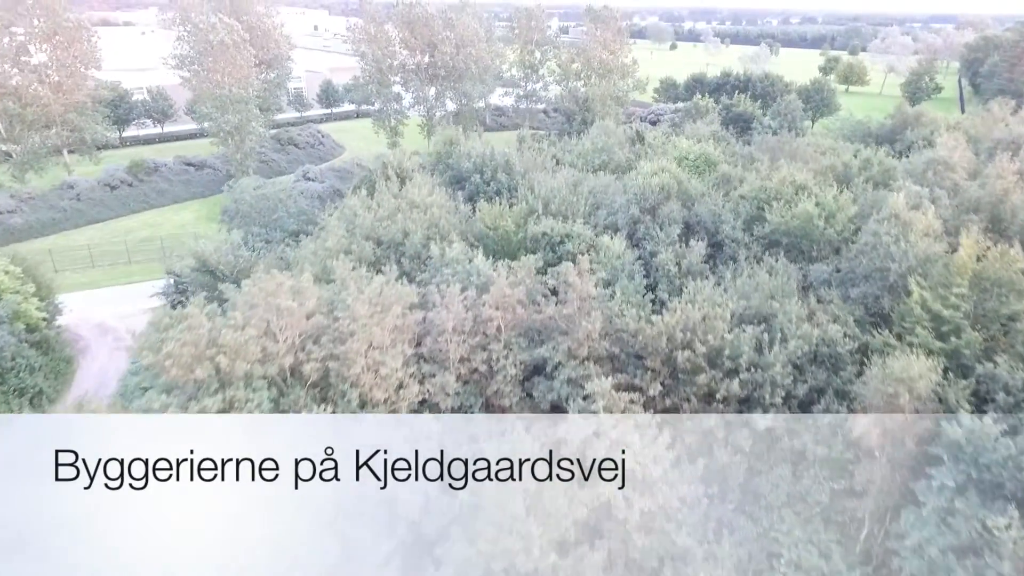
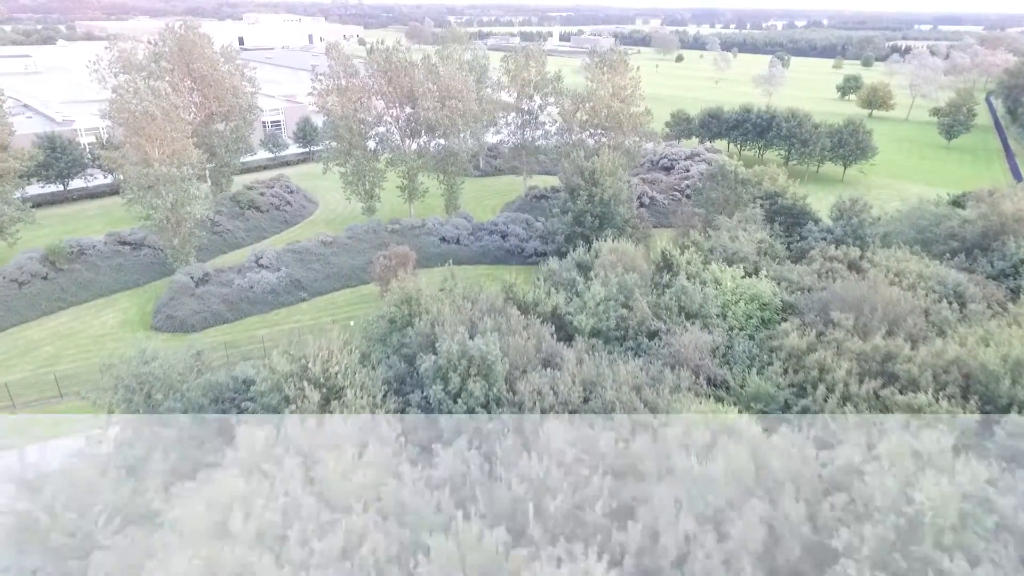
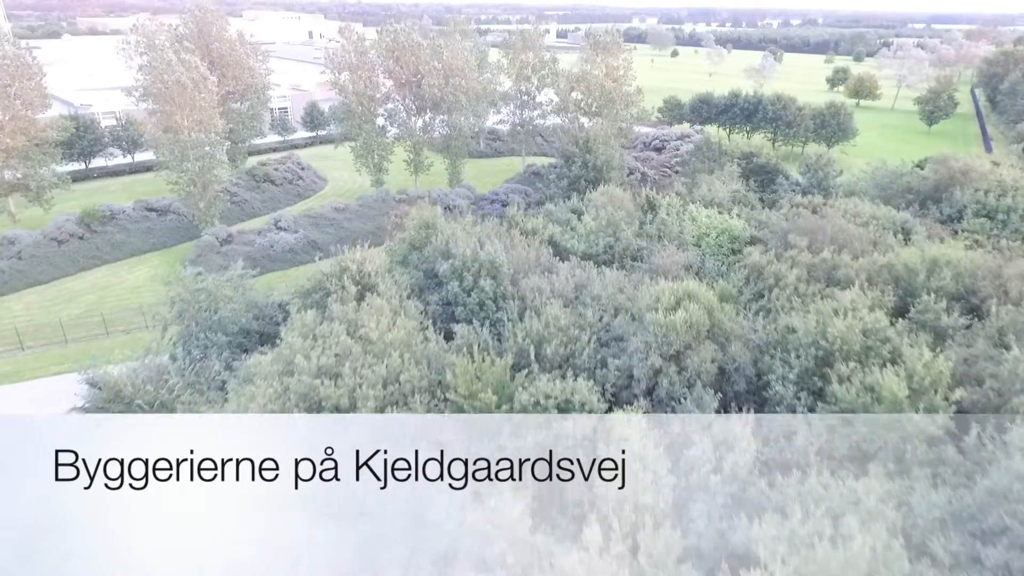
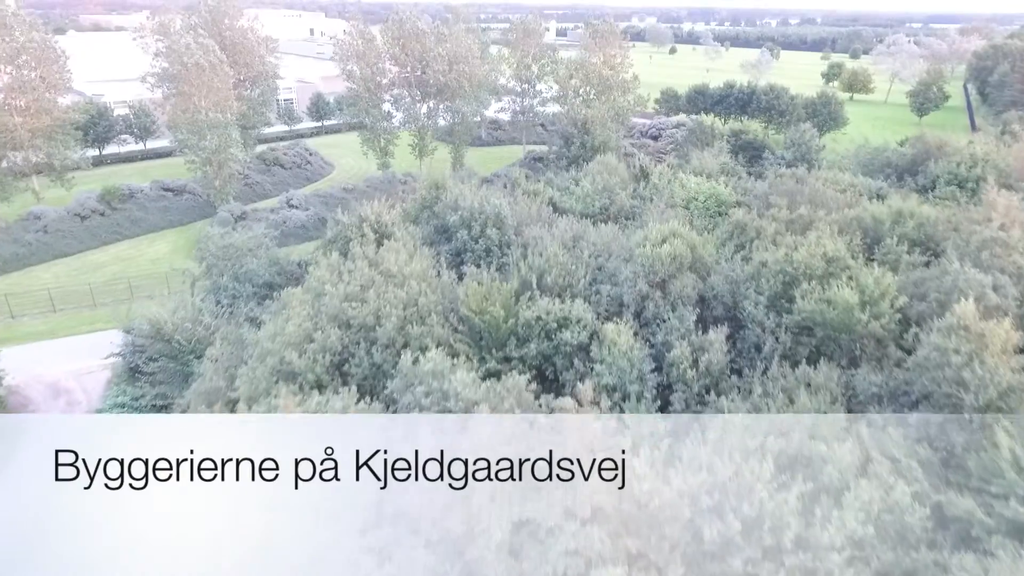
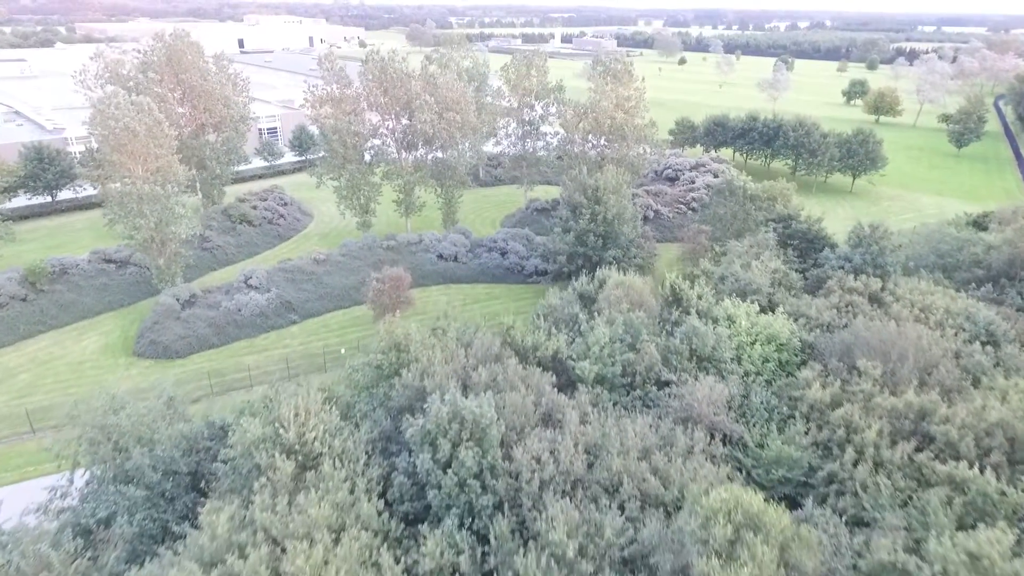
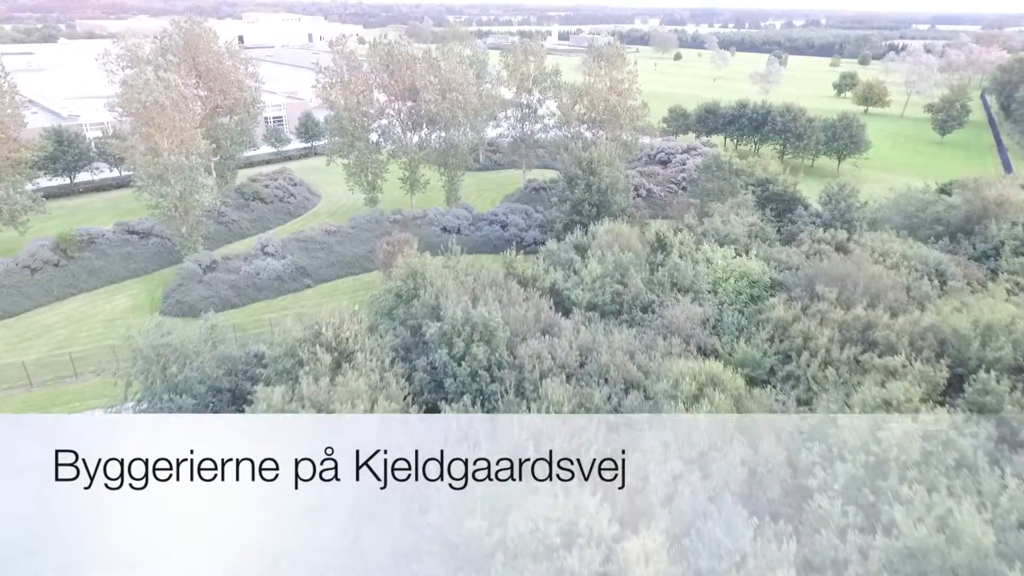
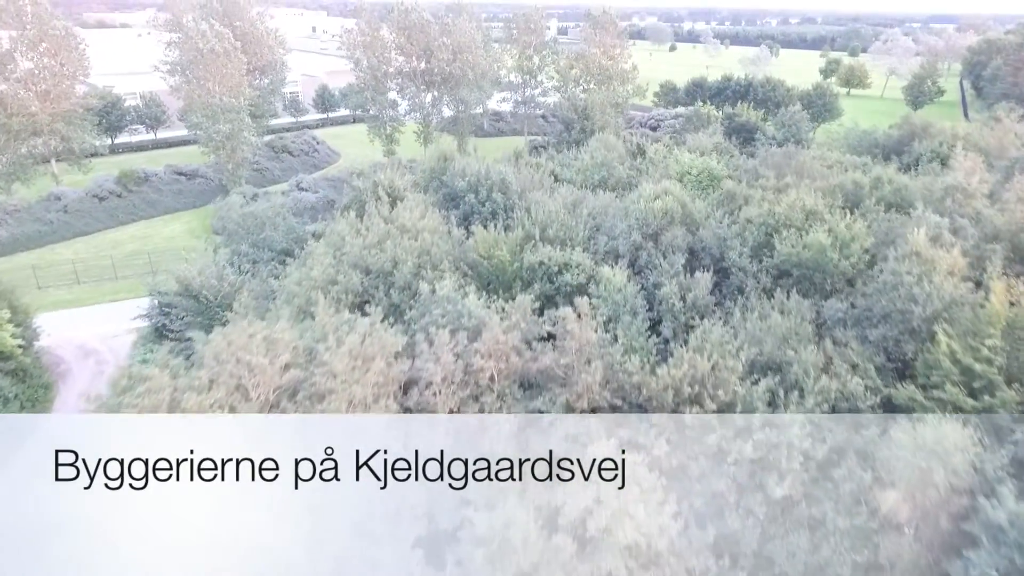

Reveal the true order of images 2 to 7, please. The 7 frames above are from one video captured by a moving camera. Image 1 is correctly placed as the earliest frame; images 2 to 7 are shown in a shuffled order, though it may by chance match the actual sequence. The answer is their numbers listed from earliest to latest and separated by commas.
7, 4, 3, 6, 2, 5
